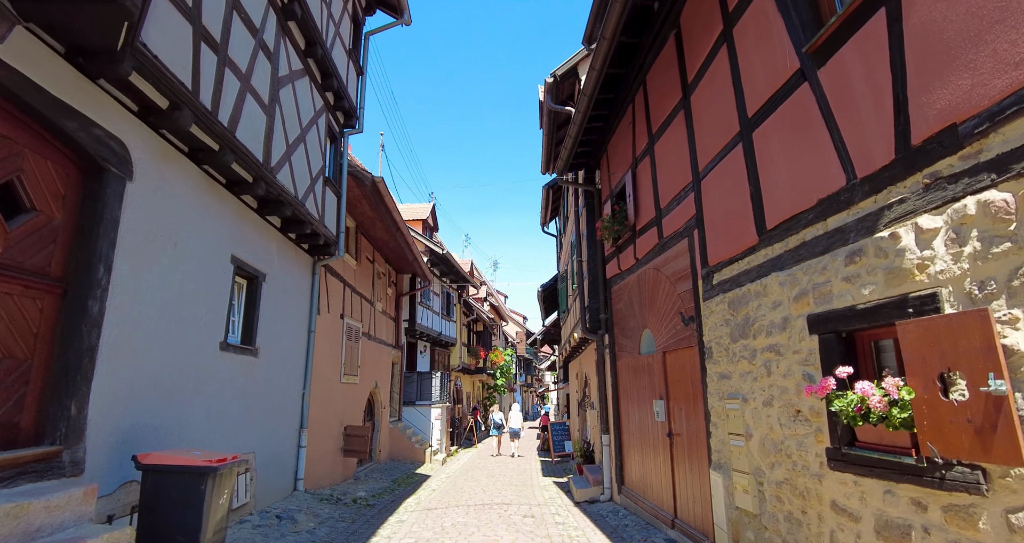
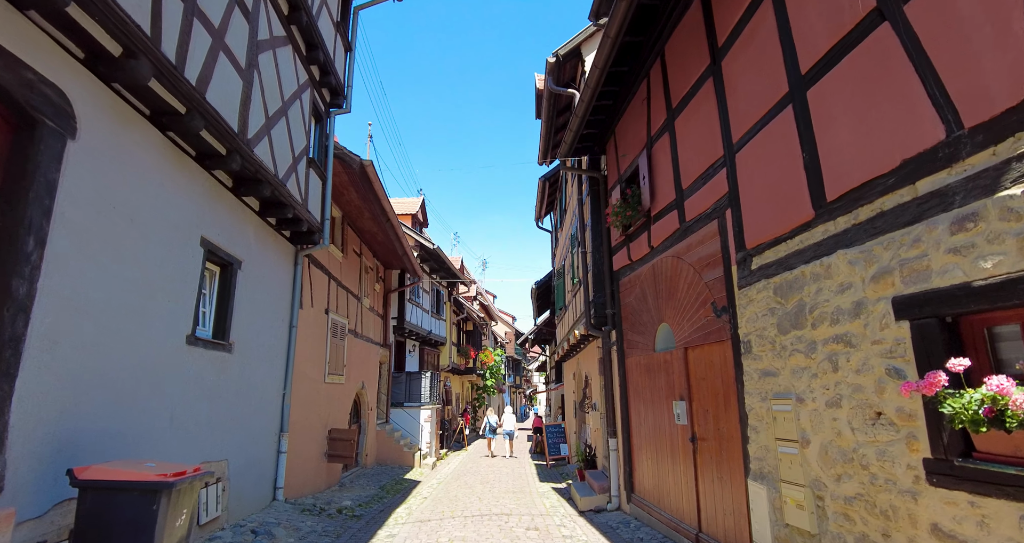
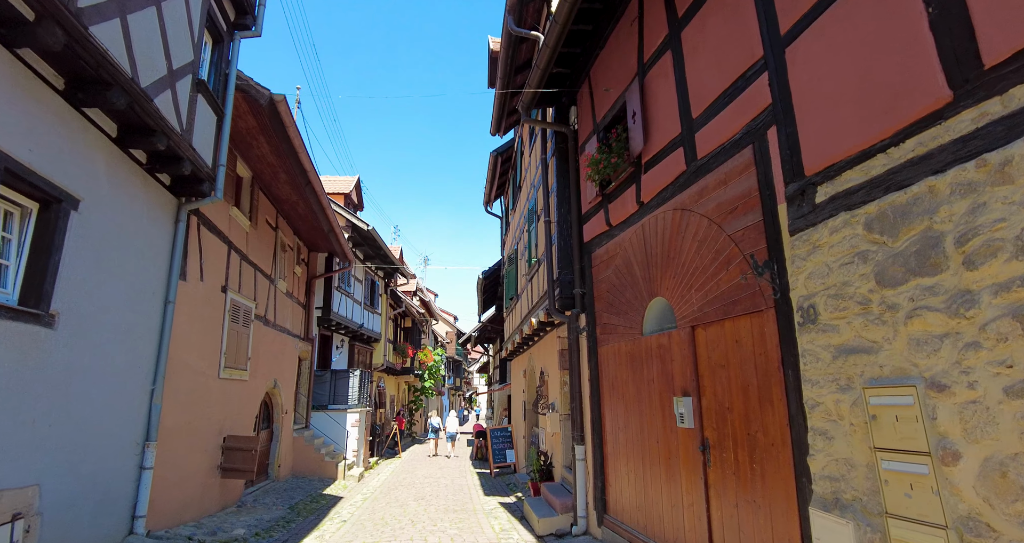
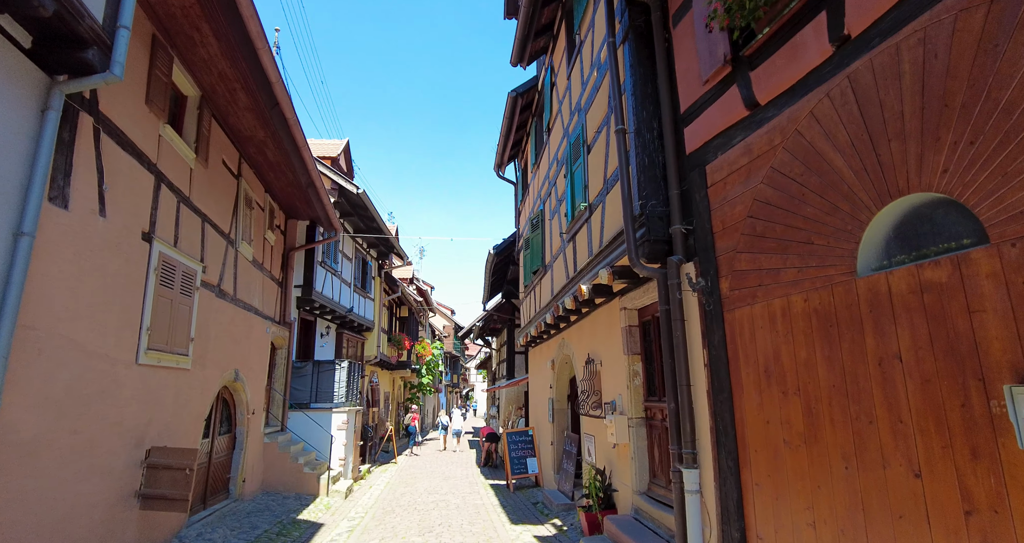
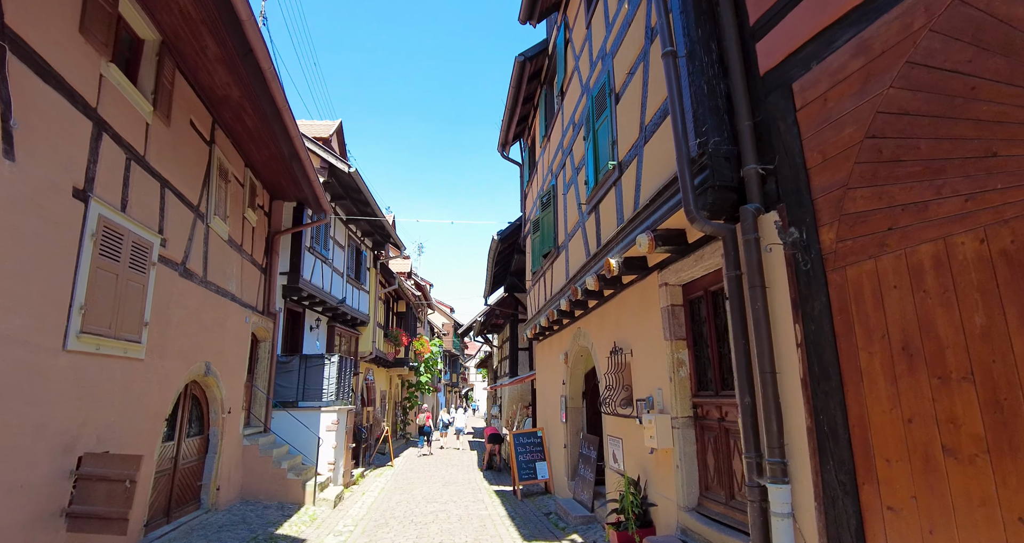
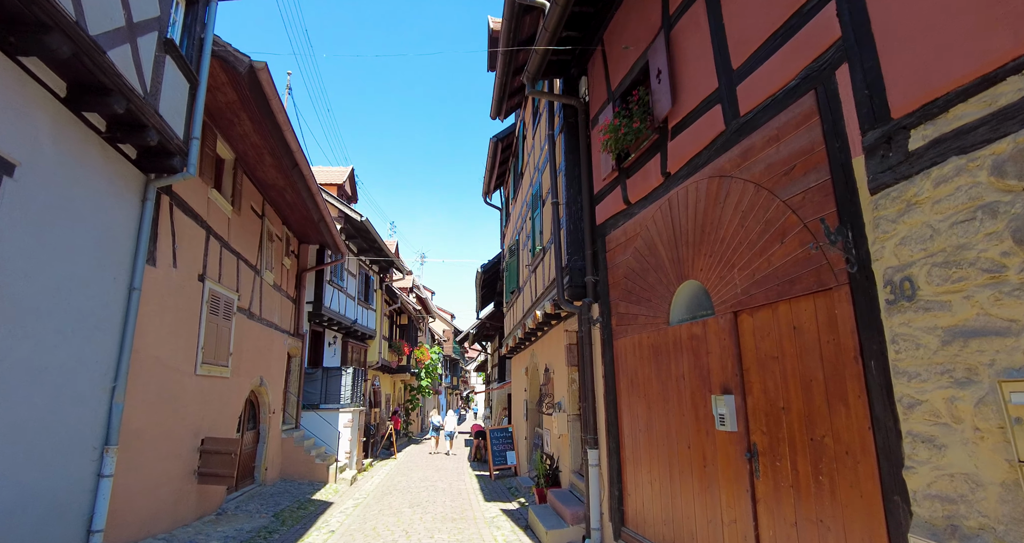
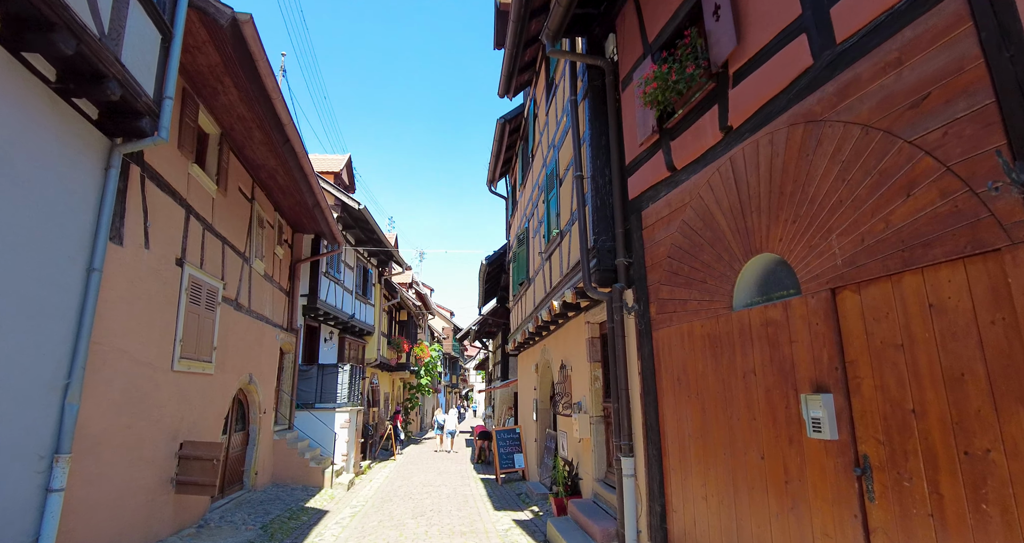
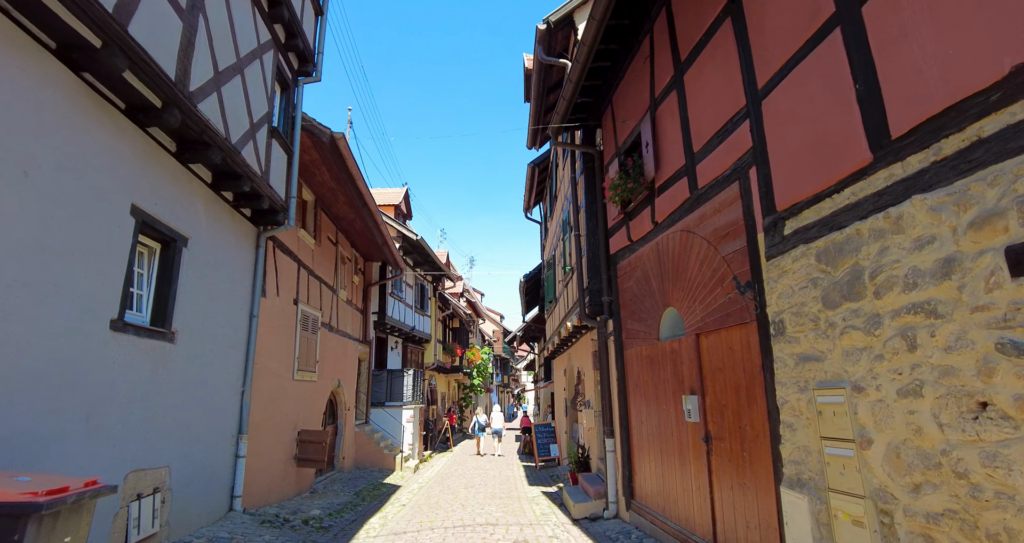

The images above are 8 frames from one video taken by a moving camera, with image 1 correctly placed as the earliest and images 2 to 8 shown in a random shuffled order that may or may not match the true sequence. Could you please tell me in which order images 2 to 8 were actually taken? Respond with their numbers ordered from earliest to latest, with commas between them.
2, 8, 3, 6, 7, 4, 5
